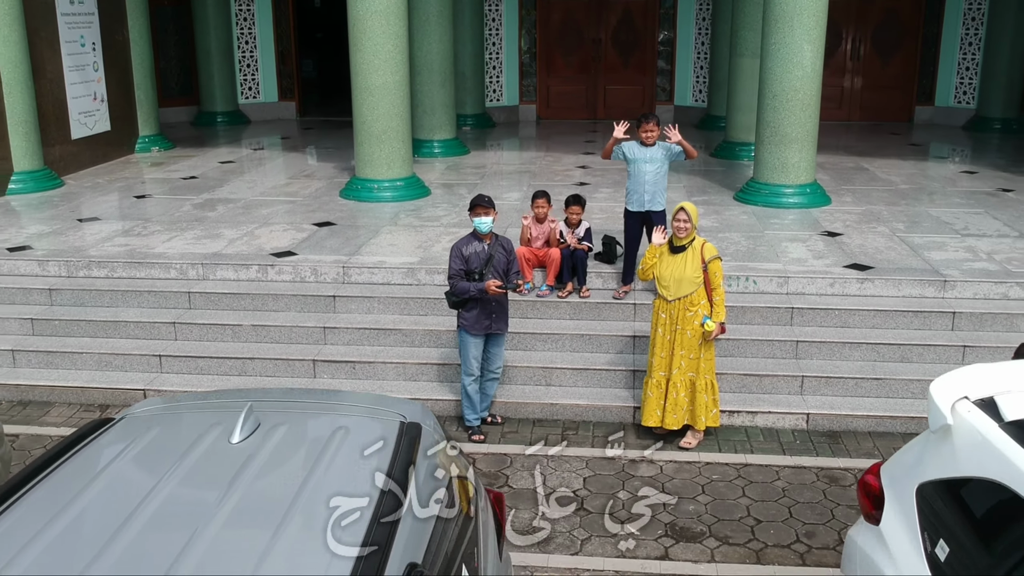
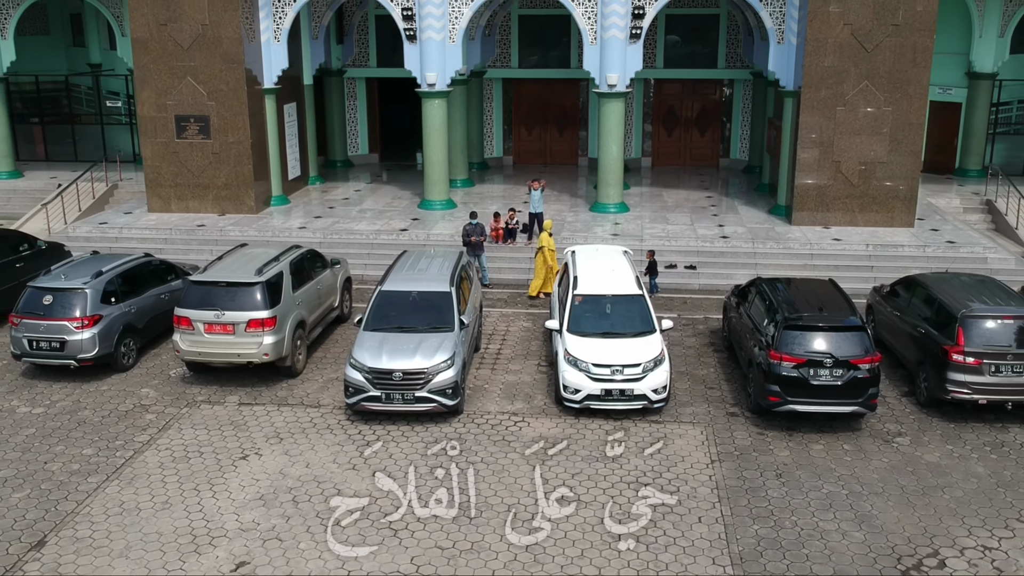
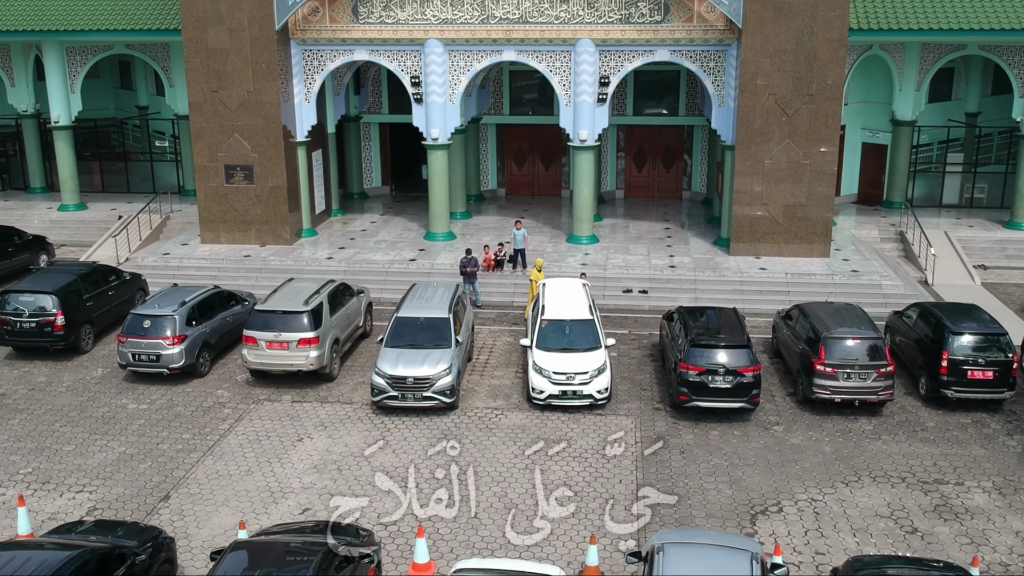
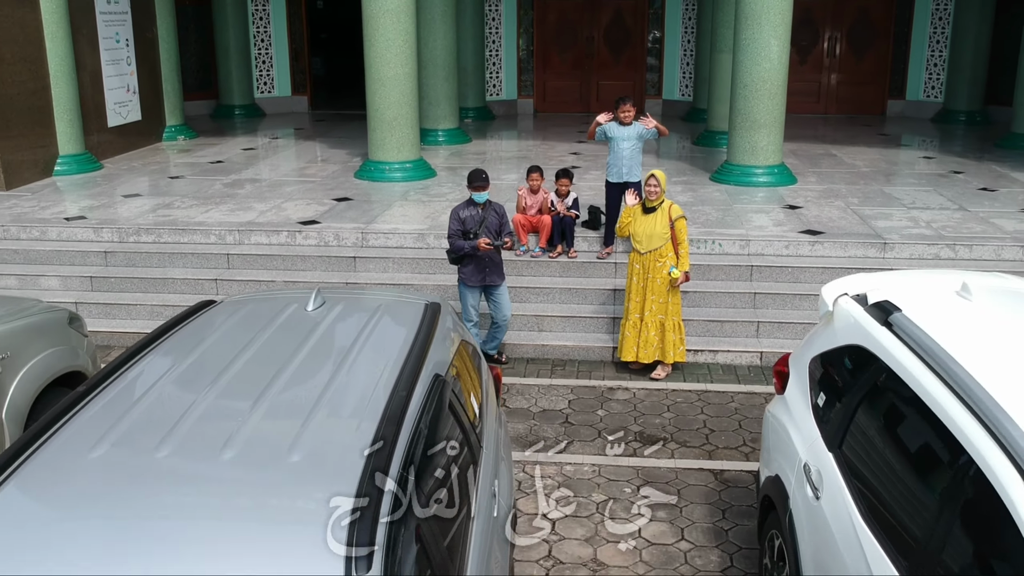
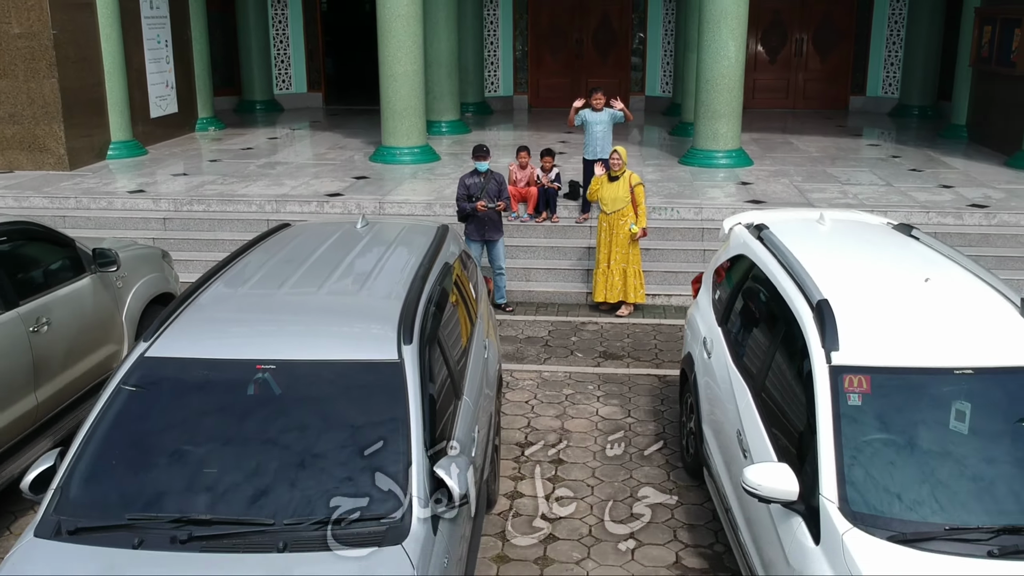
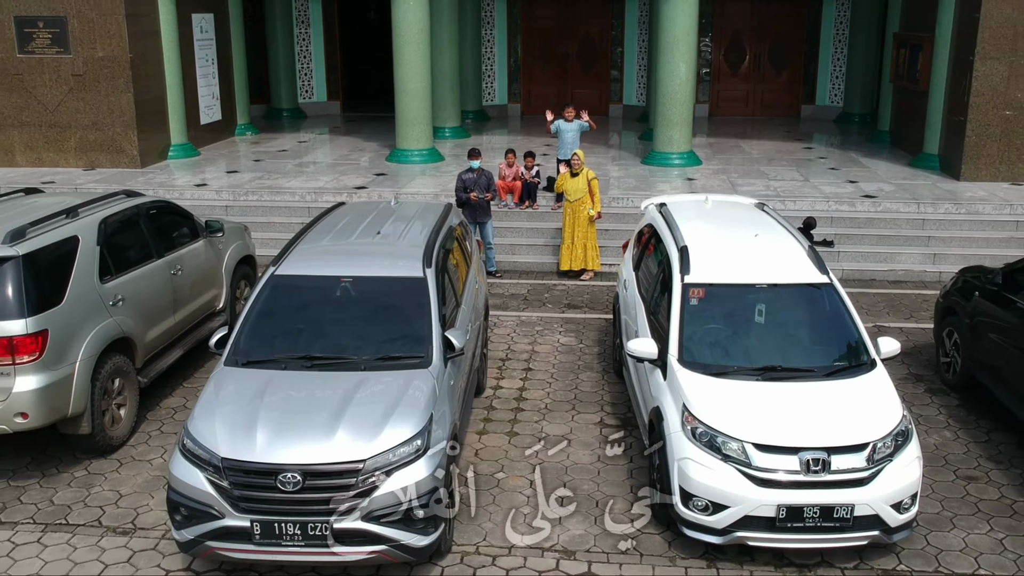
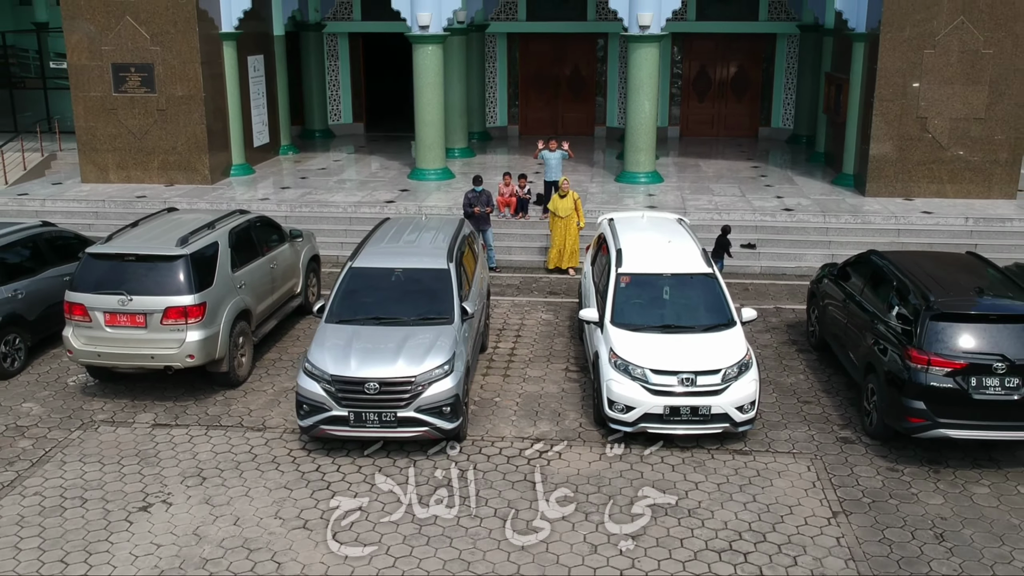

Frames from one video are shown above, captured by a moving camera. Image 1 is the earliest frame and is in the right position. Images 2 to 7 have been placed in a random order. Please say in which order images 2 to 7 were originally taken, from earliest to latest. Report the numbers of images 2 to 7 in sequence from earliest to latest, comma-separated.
4, 5, 6, 7, 2, 3
